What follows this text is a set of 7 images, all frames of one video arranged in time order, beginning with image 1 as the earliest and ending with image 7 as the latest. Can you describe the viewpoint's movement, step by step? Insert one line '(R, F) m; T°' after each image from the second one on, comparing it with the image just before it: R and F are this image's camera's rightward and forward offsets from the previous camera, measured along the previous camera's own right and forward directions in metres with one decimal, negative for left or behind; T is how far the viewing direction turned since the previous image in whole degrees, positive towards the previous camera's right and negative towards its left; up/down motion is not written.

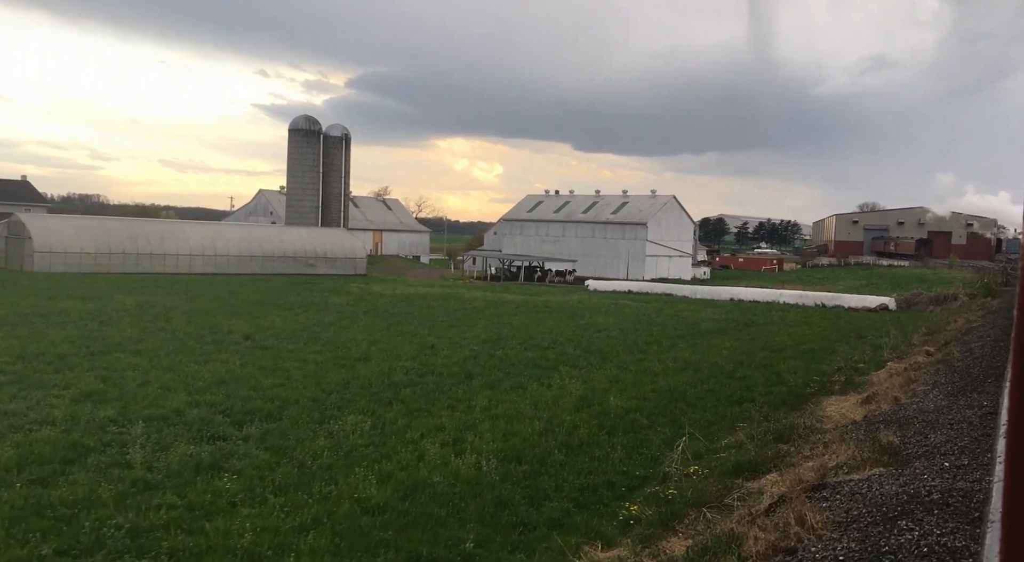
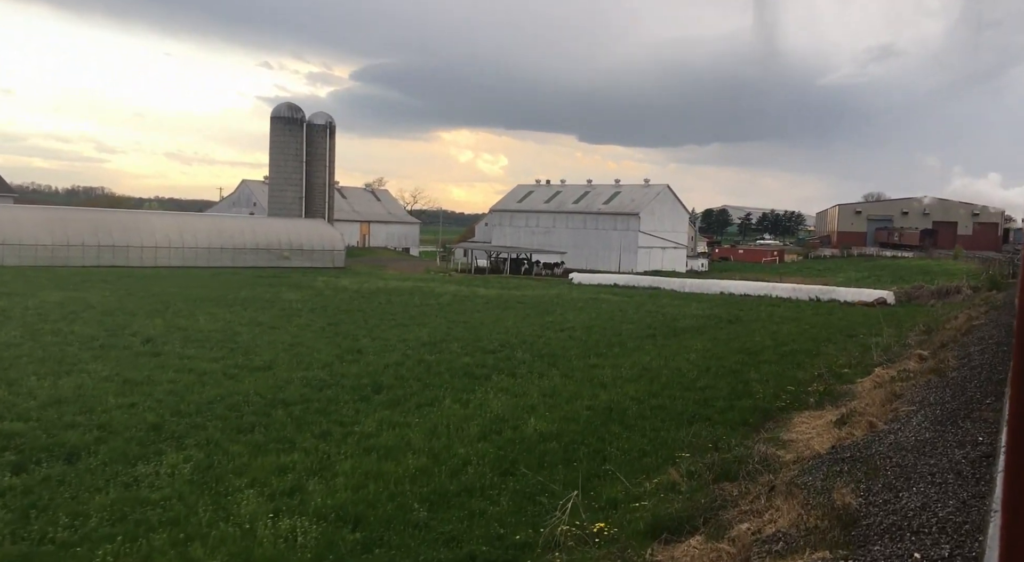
(+1.2, +1.9) m; 0°
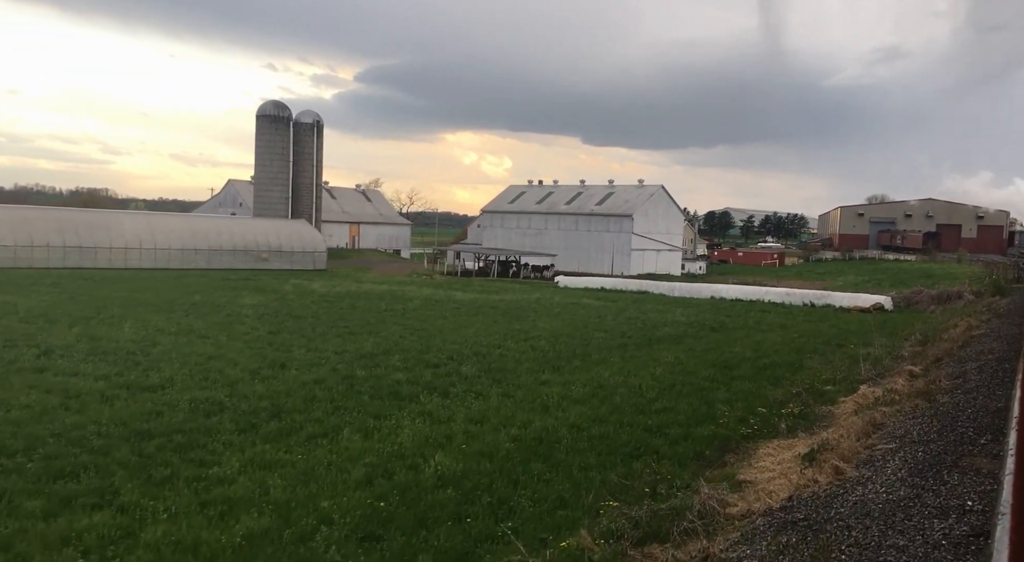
(+1.0, +1.5) m; 0°
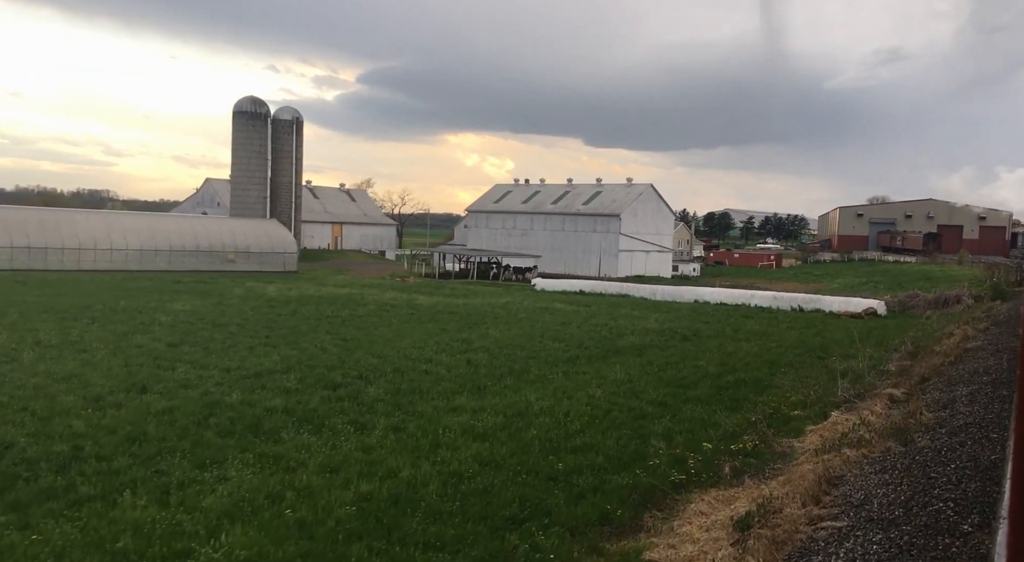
(+1.3, +2.1) m; 0°
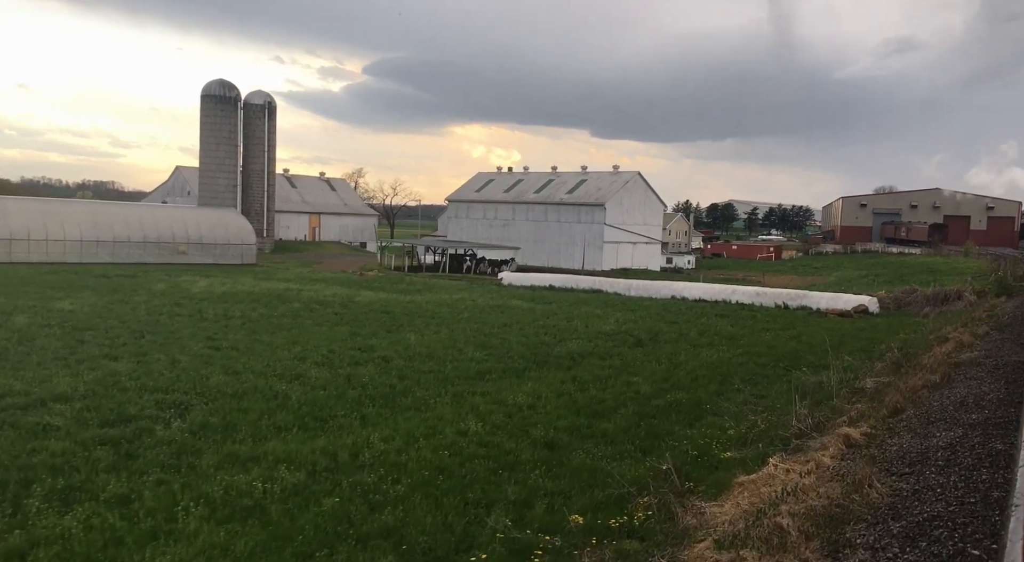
(+1.9, +2.9) m; 0°
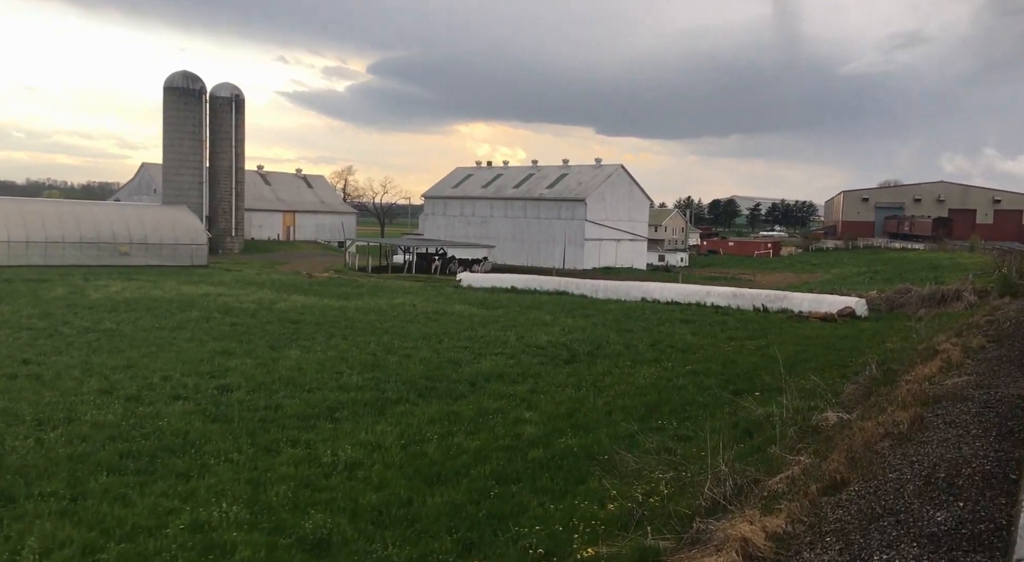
(+2.0, +3.0) m; 0°
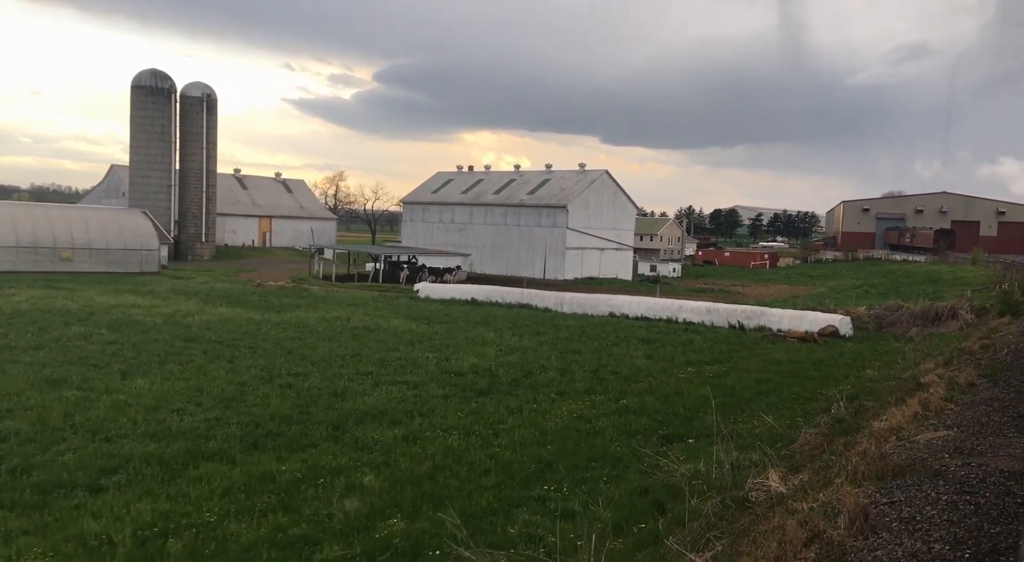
(+1.8, +2.6) m; 0°
